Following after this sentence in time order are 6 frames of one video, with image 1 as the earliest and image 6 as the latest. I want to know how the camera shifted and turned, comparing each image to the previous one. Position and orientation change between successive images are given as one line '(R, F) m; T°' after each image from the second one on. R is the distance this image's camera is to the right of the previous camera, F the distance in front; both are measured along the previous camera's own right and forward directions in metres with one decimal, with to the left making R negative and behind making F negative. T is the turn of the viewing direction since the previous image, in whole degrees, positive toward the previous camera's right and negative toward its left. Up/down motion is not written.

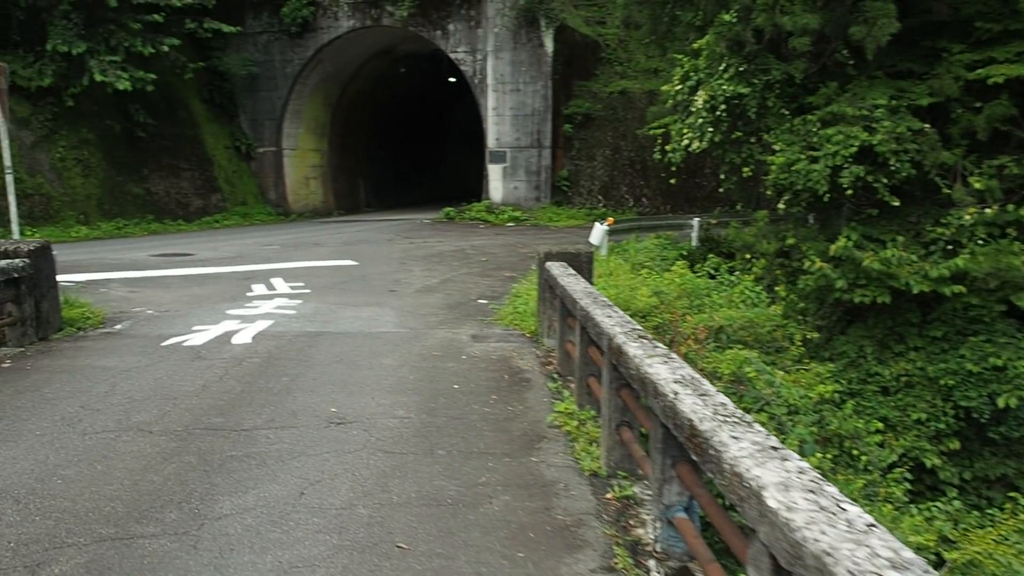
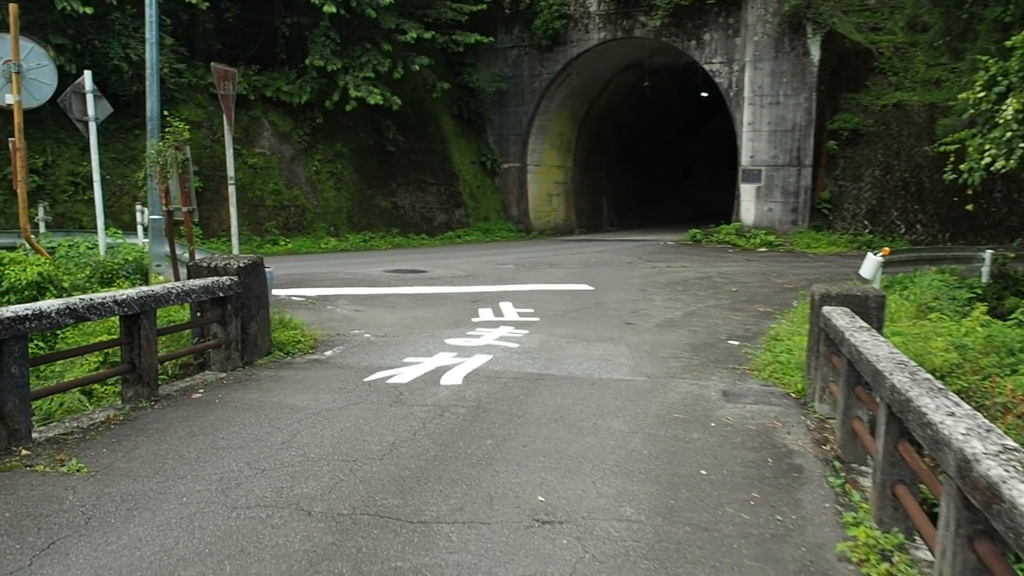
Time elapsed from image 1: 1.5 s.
(-0.1, +1.1) m; -15°
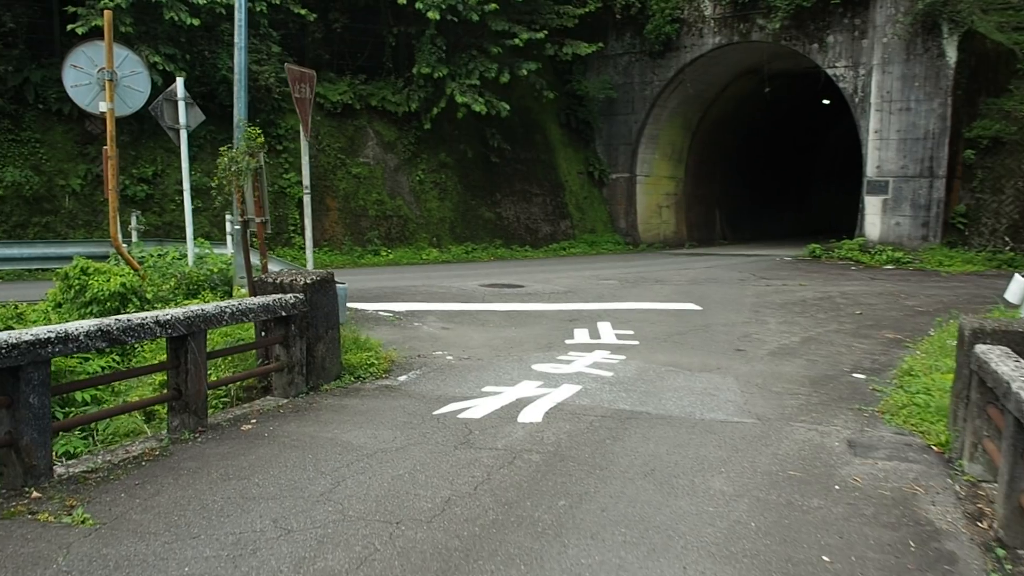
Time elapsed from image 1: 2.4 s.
(+0.1, +0.7) m; -7°
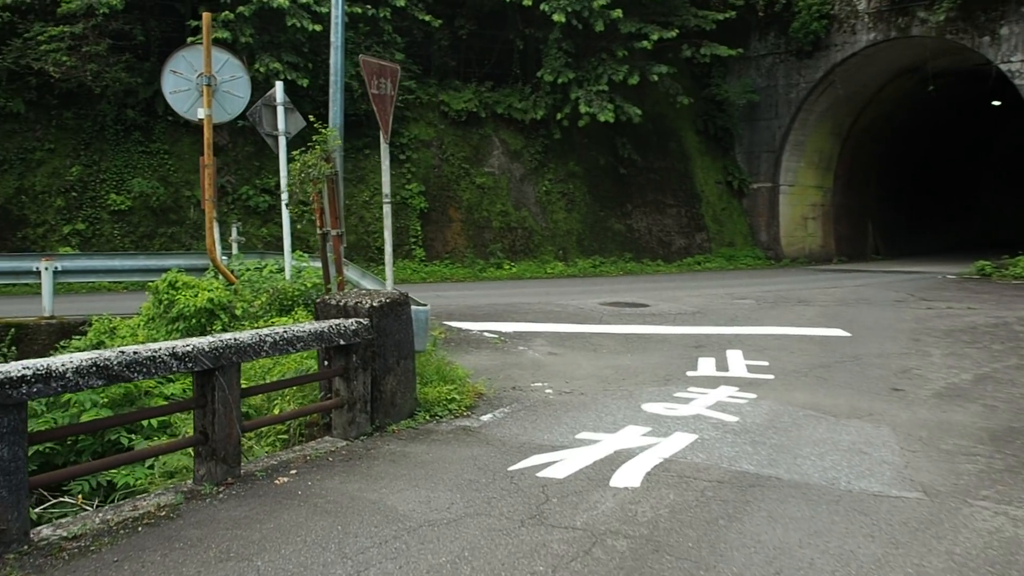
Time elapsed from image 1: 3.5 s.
(+0.2, +0.9) m; -8°
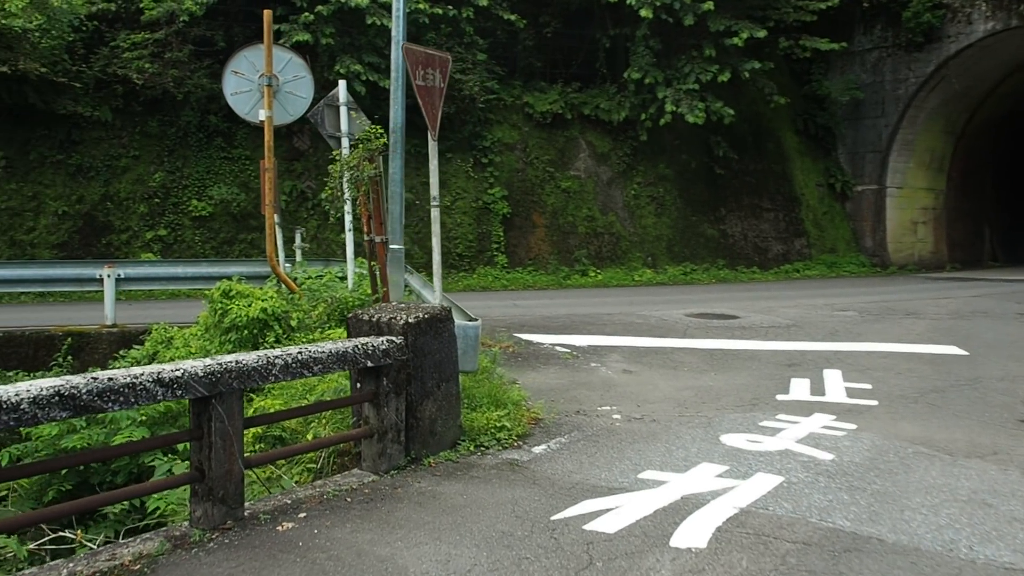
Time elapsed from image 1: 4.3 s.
(+0.2, +0.6) m; -6°
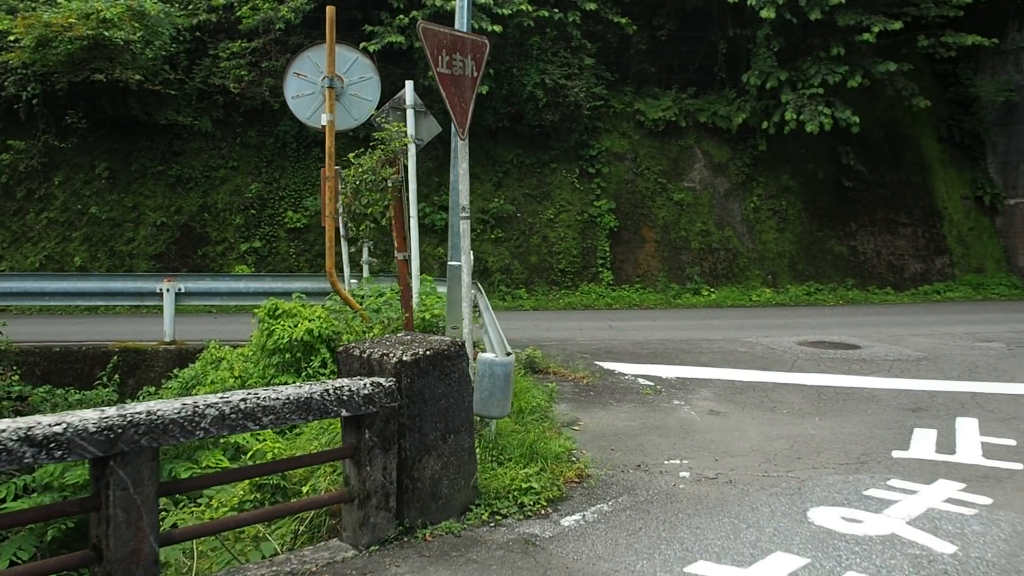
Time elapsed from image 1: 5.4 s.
(+0.4, +0.9) m; -8°
